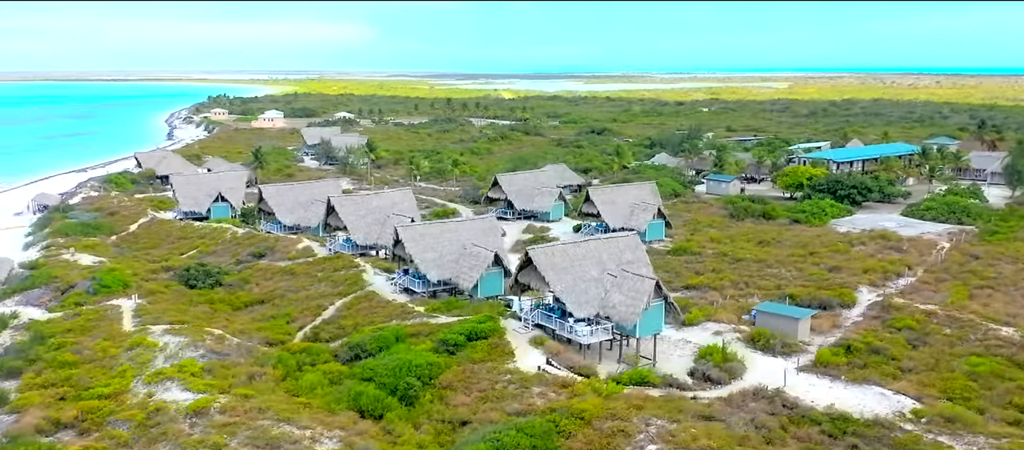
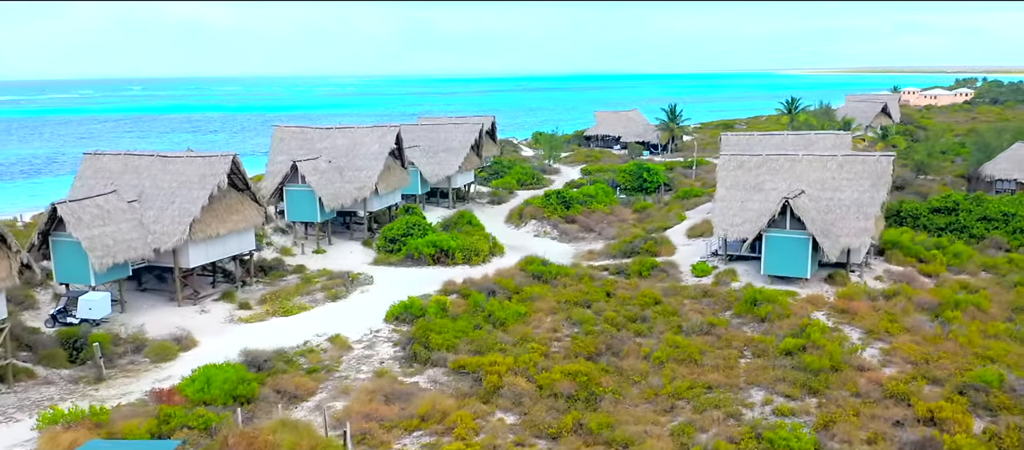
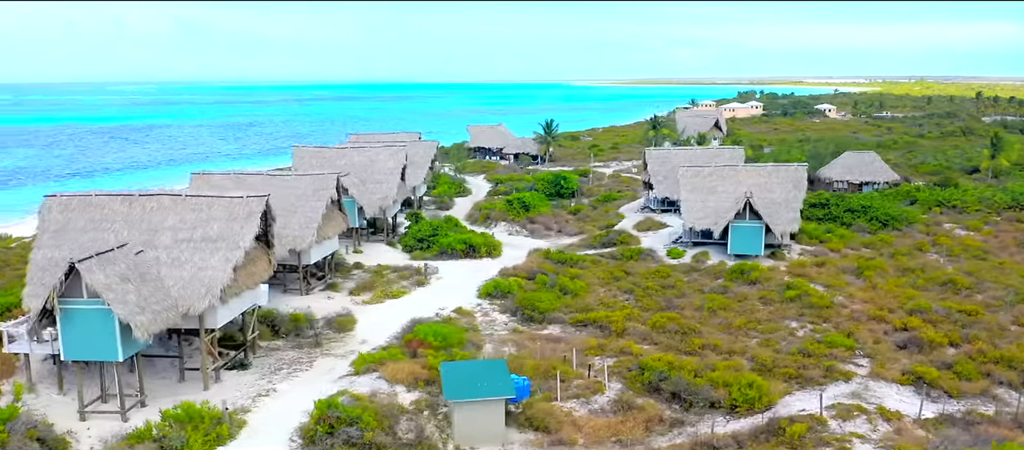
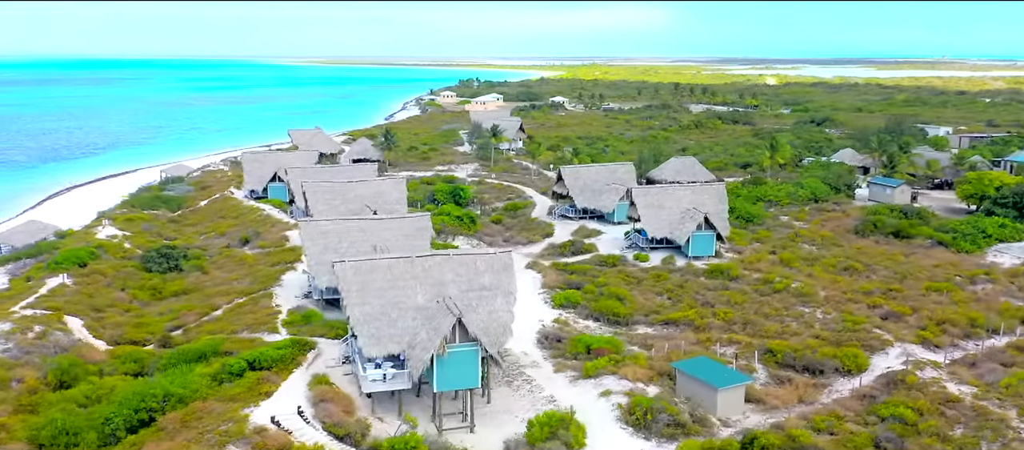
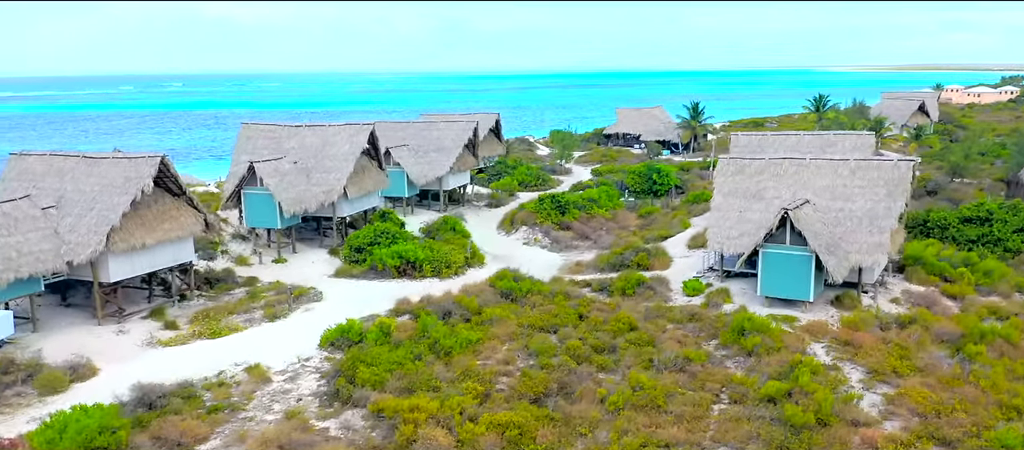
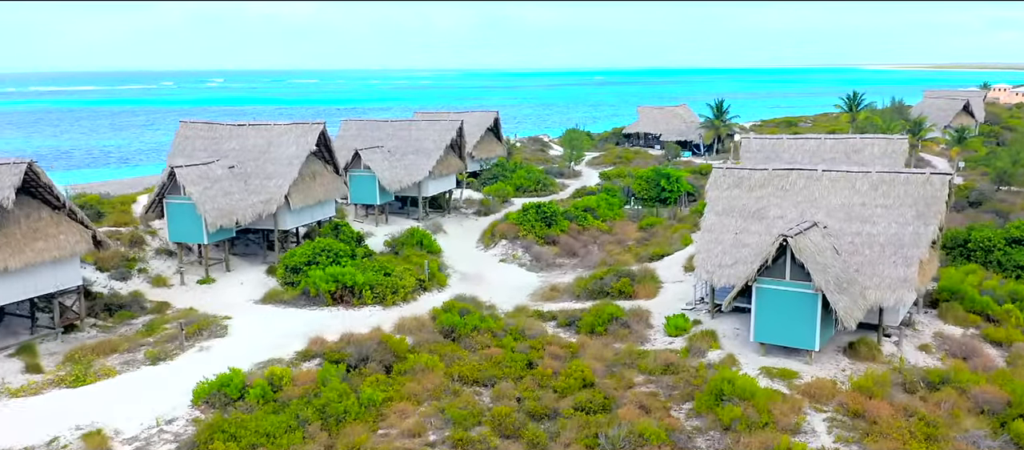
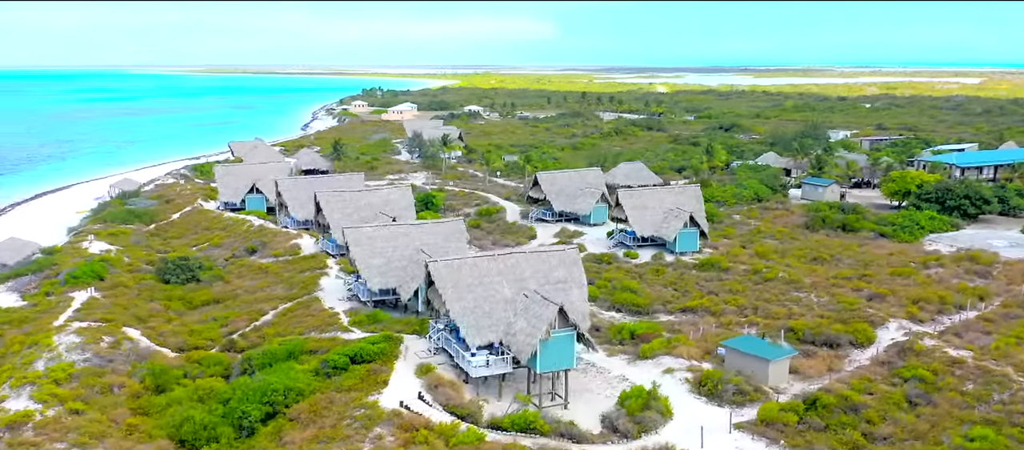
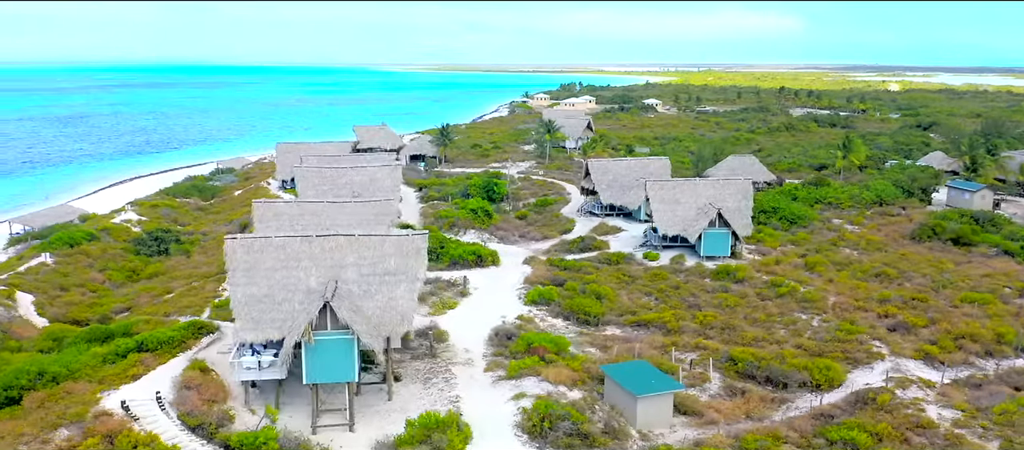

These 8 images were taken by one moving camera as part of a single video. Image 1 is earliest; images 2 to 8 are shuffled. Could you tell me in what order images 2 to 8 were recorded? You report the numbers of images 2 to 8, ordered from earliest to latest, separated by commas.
7, 4, 8, 3, 2, 5, 6
